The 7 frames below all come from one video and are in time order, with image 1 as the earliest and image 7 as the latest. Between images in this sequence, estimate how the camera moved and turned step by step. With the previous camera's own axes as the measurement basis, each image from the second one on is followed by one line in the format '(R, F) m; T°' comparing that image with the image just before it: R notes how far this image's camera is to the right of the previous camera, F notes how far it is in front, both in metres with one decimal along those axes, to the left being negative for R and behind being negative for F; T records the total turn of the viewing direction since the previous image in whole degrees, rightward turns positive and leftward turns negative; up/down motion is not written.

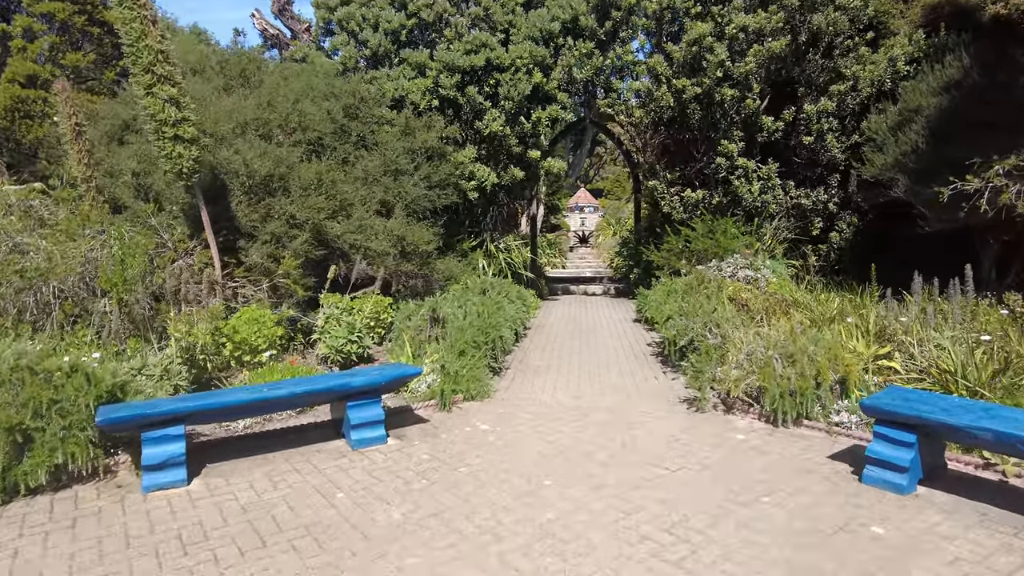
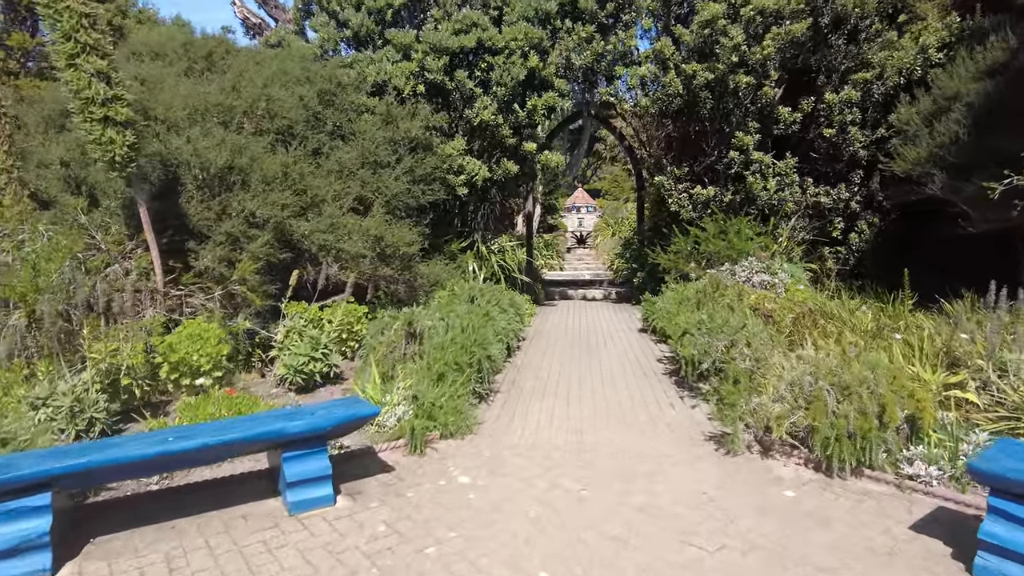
(+0.1, +1.0) m; 0°
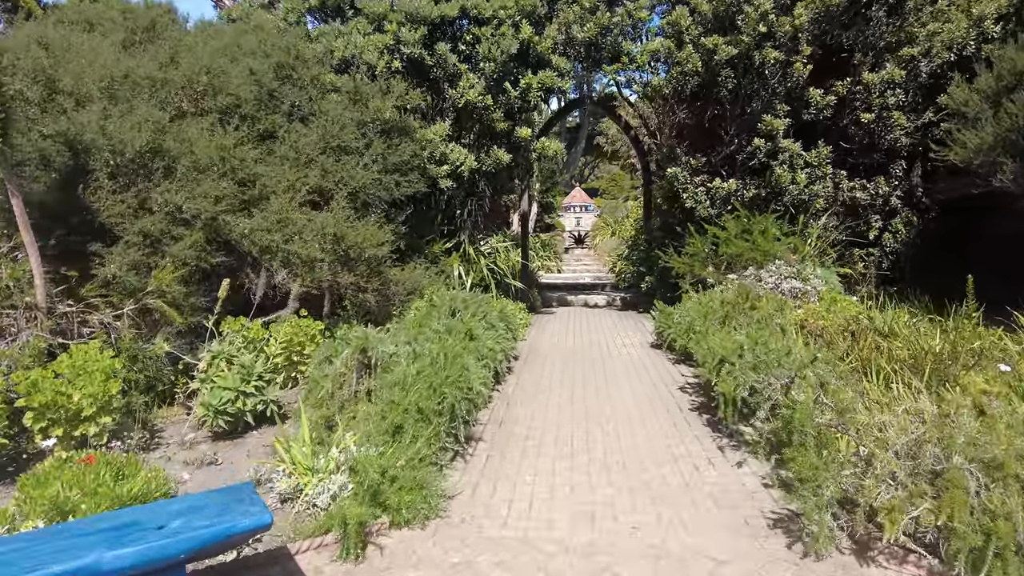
(+0.1, +1.4) m; 0°
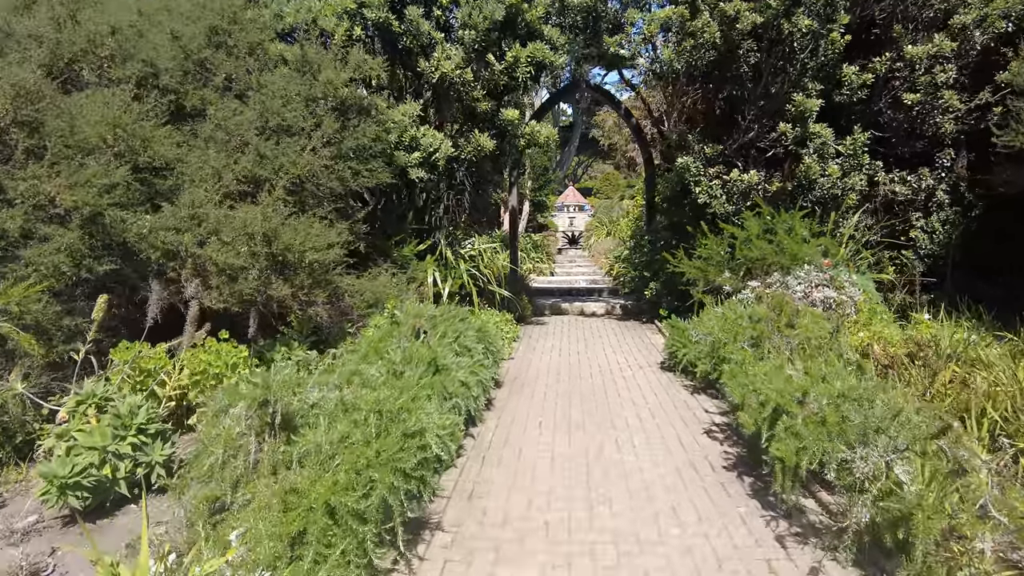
(+0.1, +1.3) m; +1°
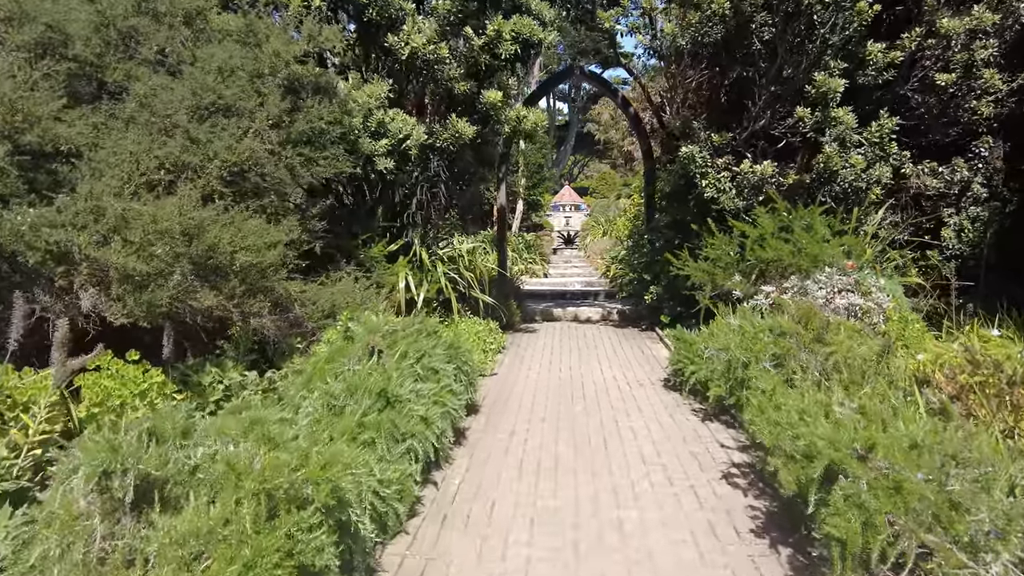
(+0.1, +0.9) m; 0°
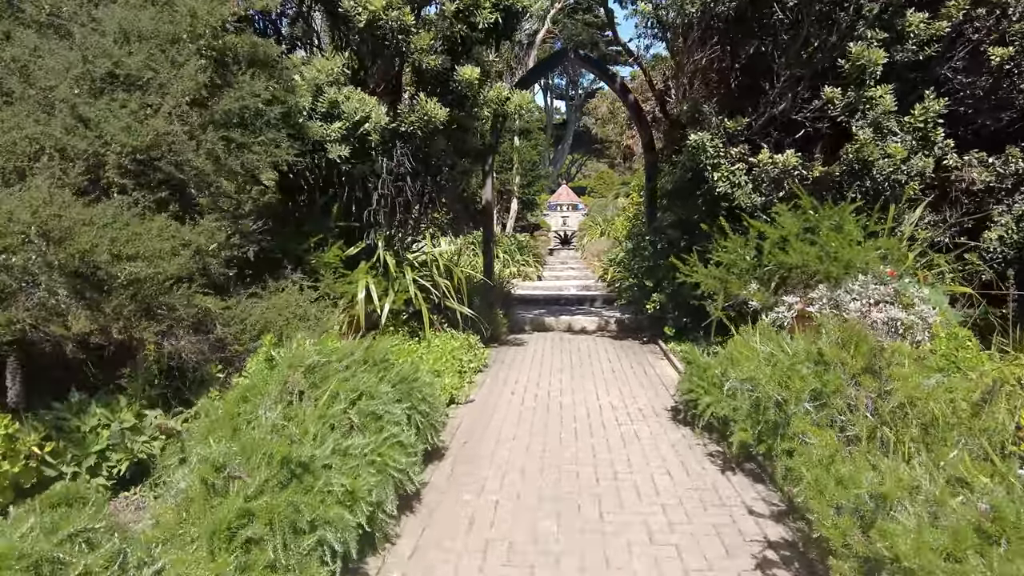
(+0.2, +1.0) m; 0°
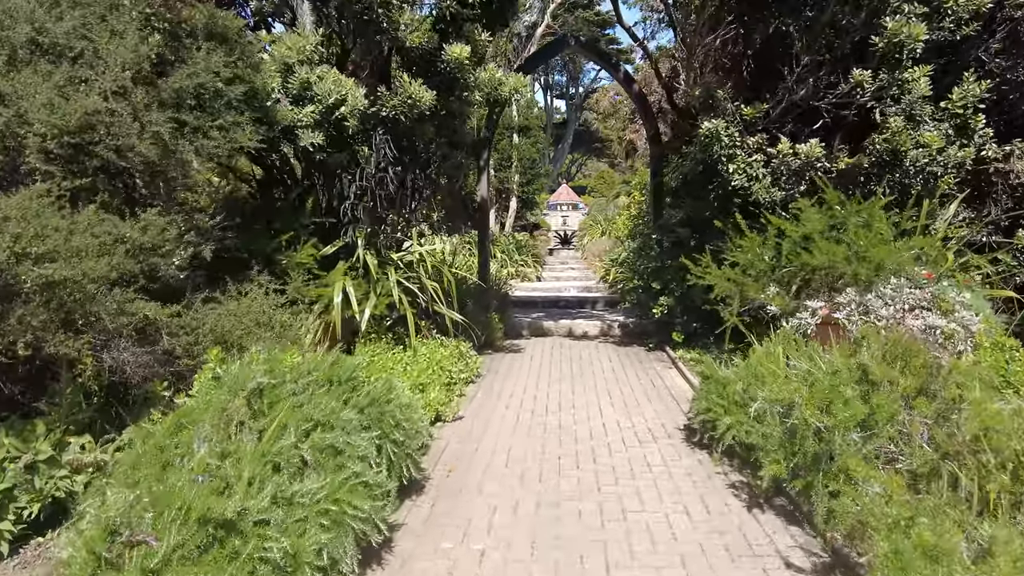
(0.0, +0.6) m; 0°
